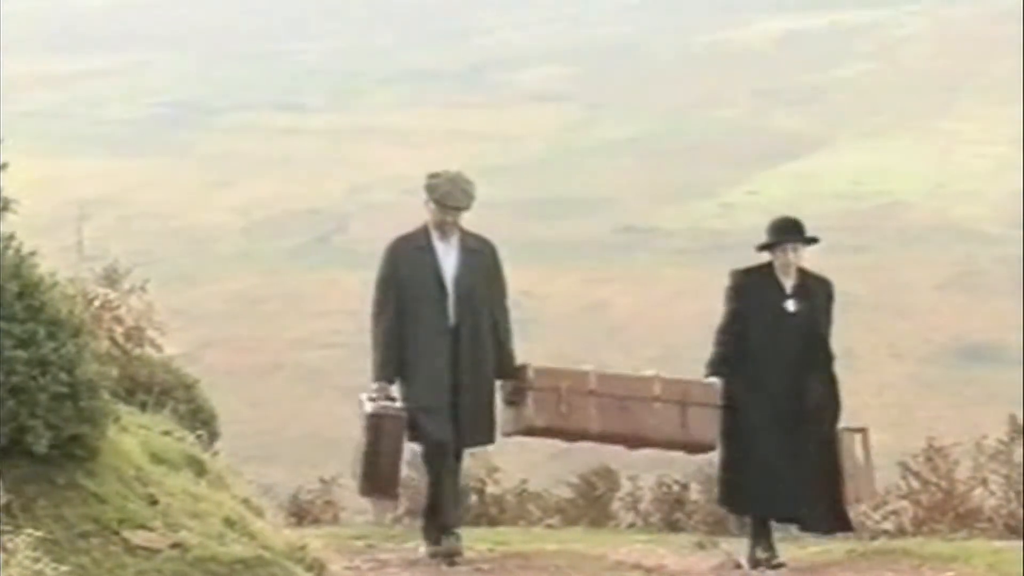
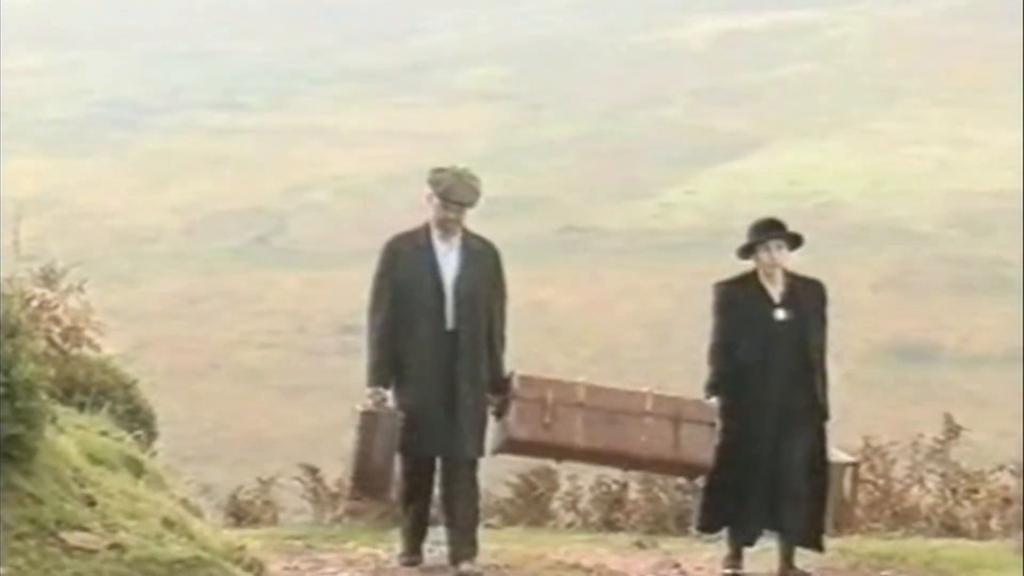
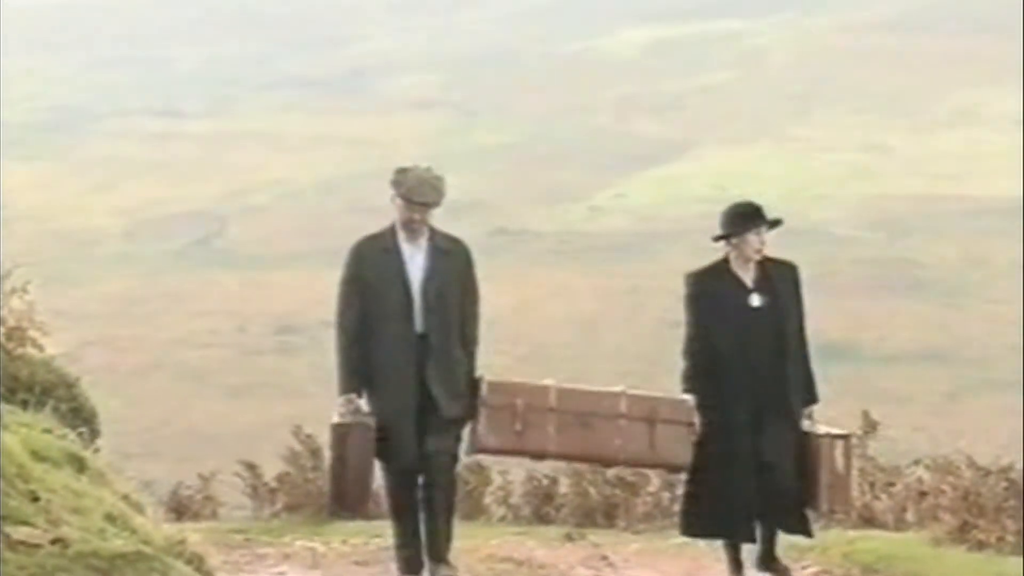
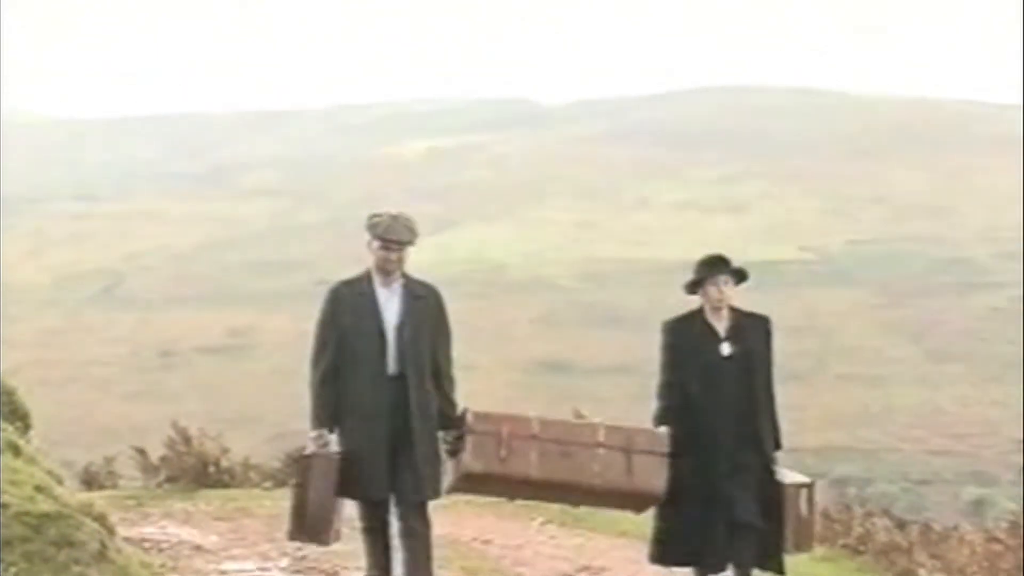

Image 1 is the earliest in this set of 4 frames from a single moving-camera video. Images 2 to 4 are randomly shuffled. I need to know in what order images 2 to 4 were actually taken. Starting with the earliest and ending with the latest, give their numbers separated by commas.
2, 3, 4
